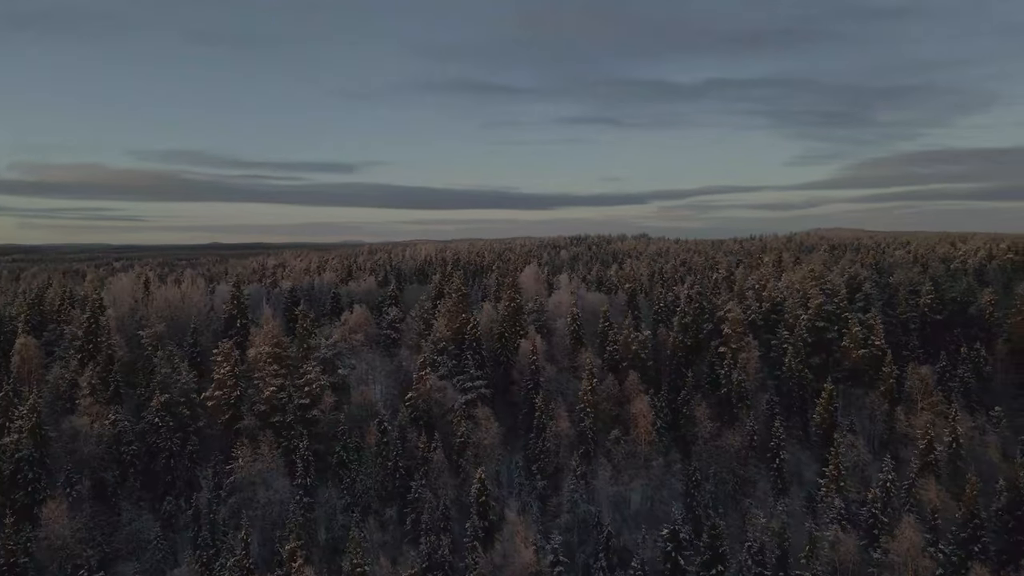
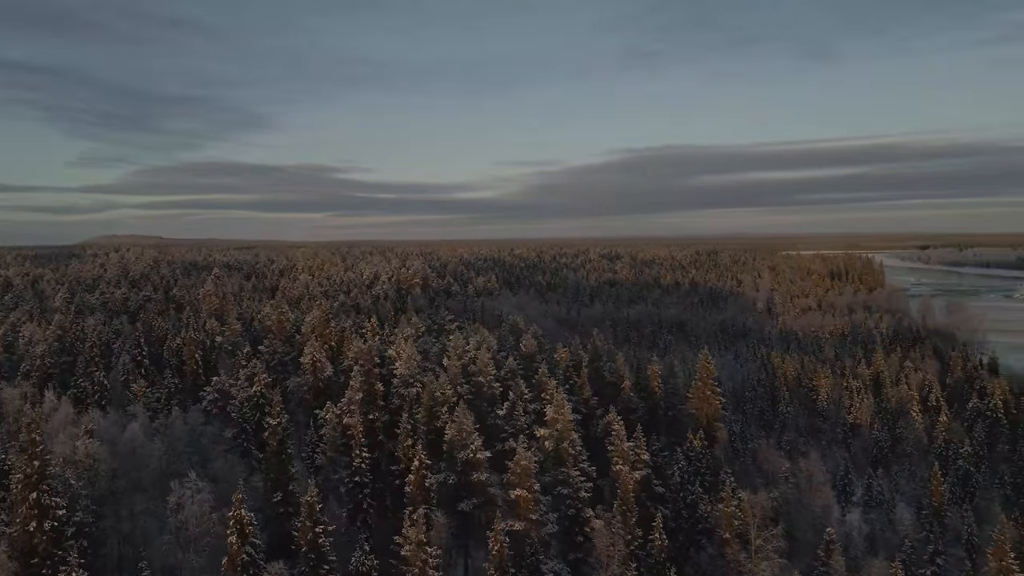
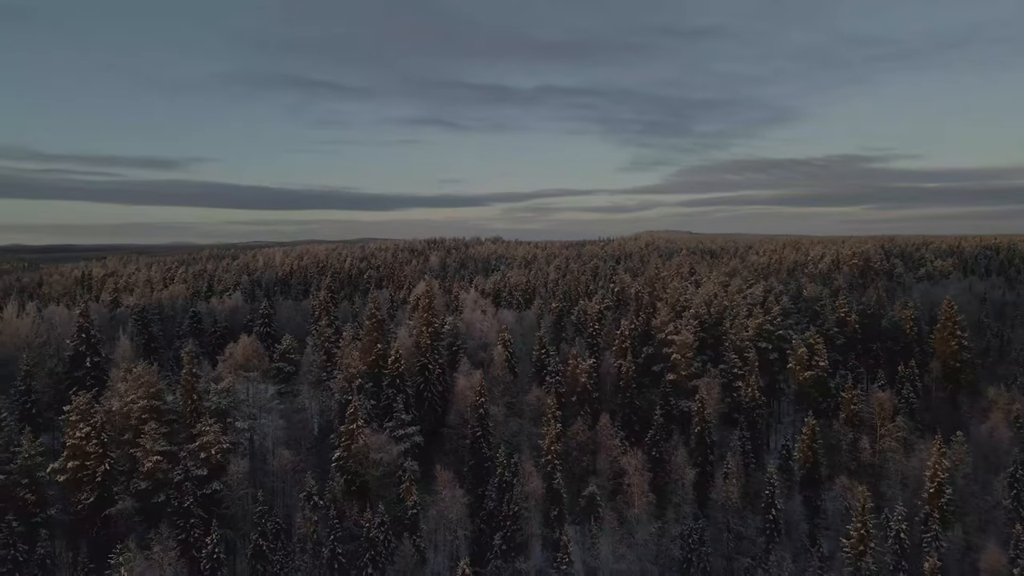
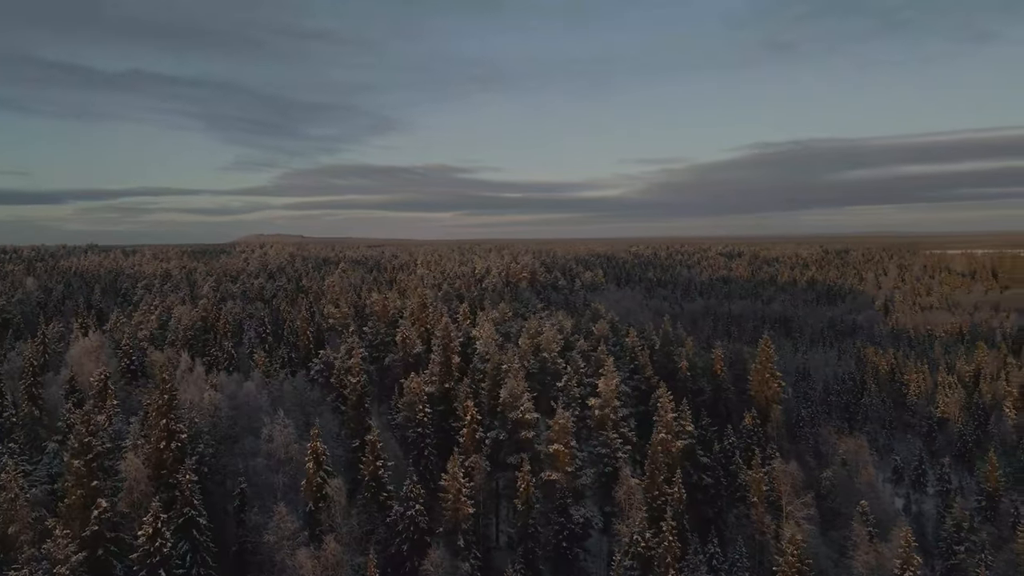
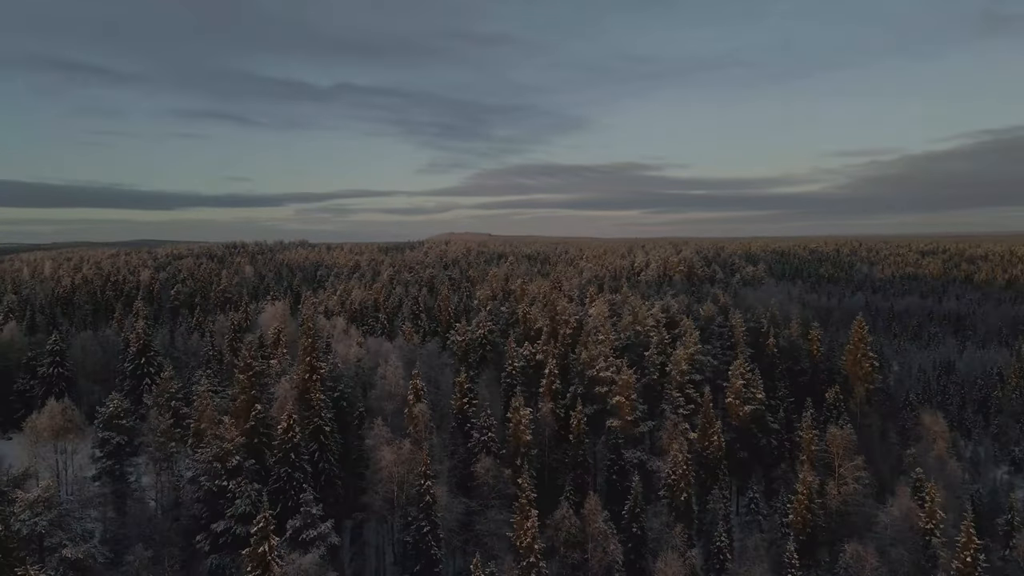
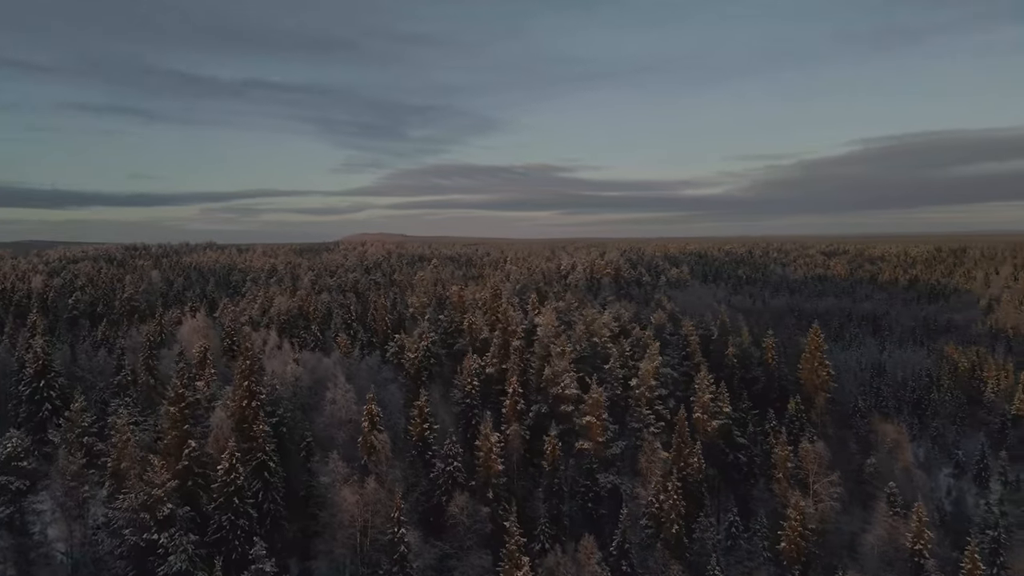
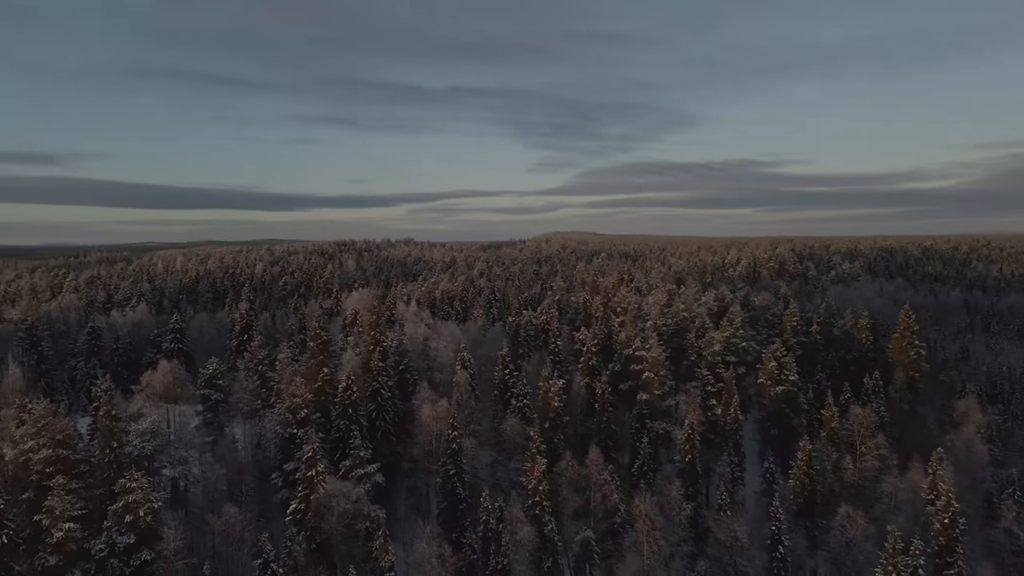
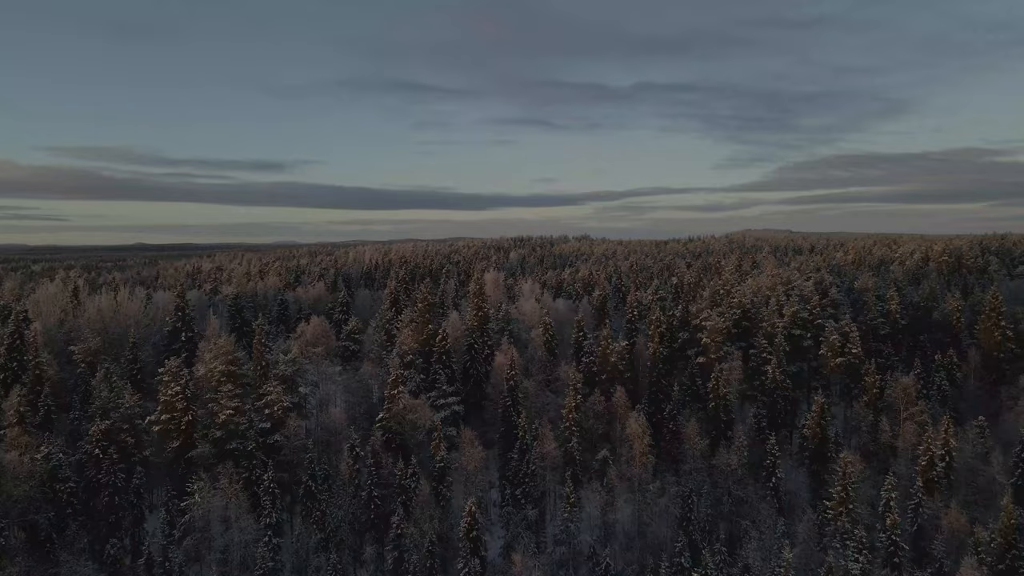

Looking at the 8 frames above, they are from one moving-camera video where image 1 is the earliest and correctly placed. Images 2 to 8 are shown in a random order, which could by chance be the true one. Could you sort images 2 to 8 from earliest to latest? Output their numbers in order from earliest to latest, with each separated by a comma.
8, 3, 7, 5, 6, 4, 2
